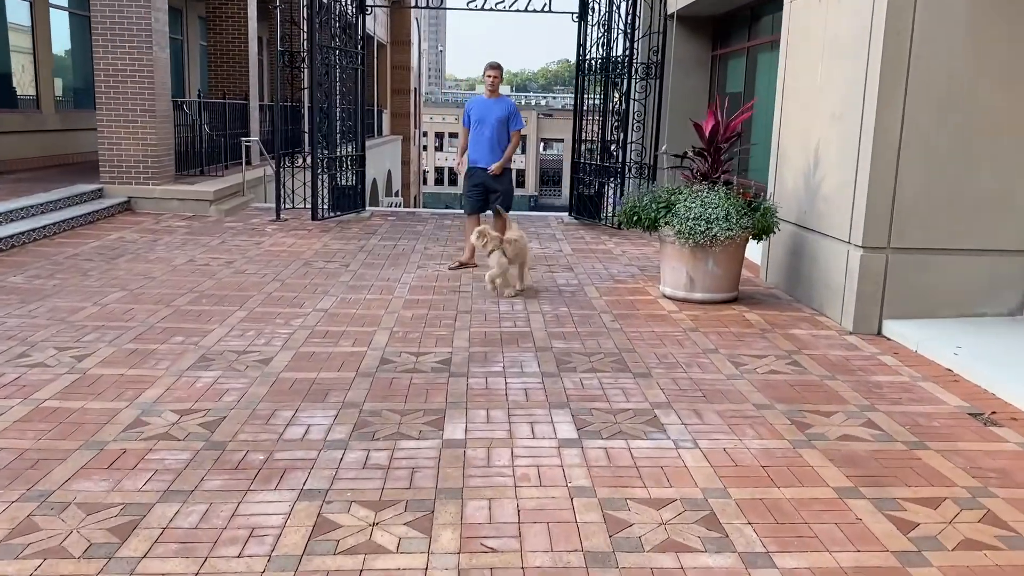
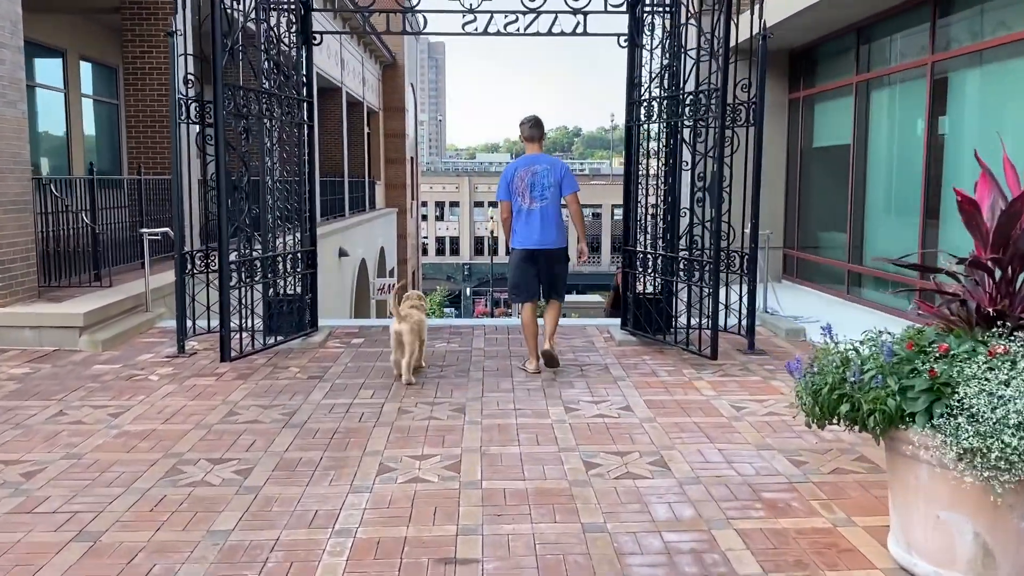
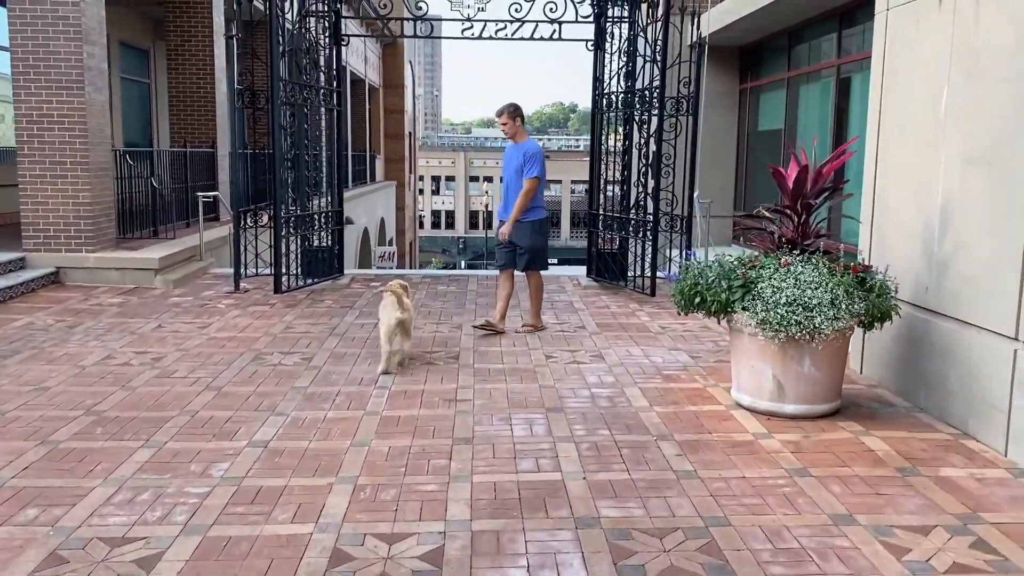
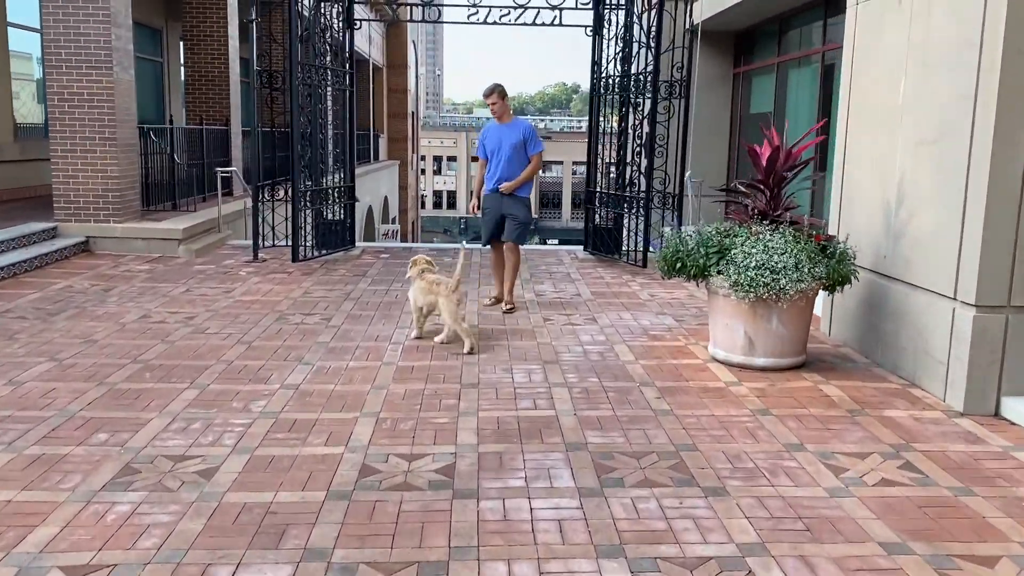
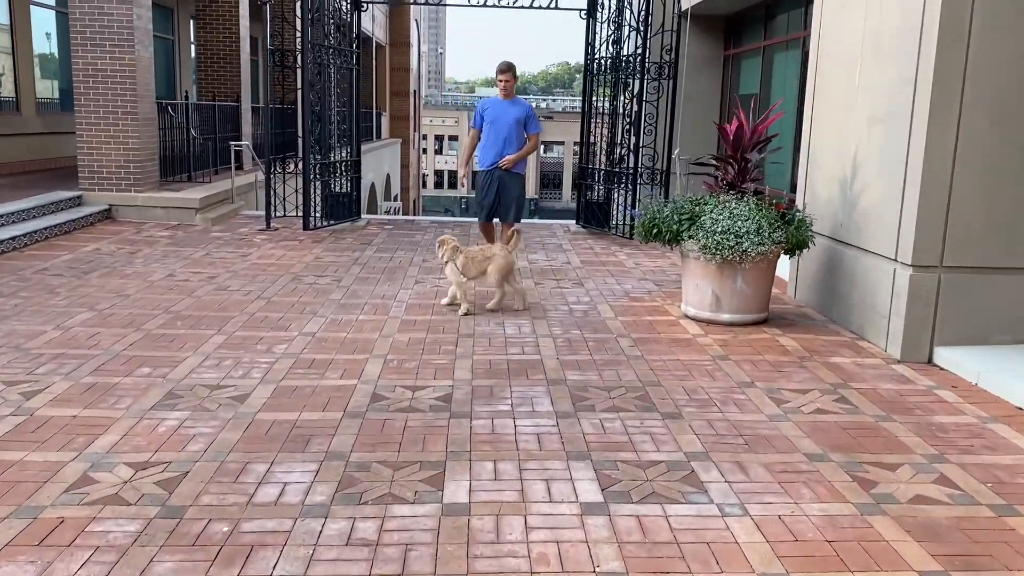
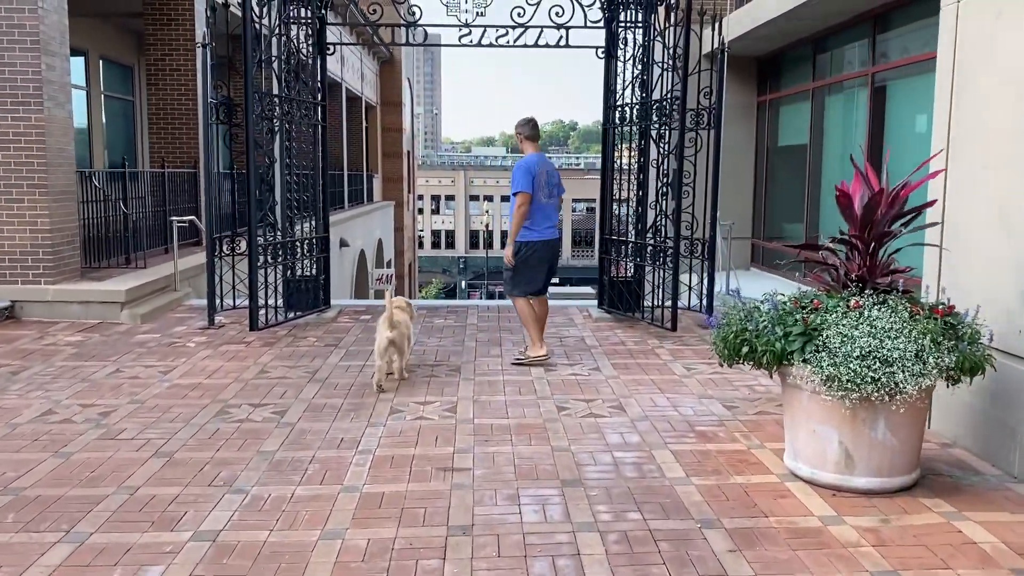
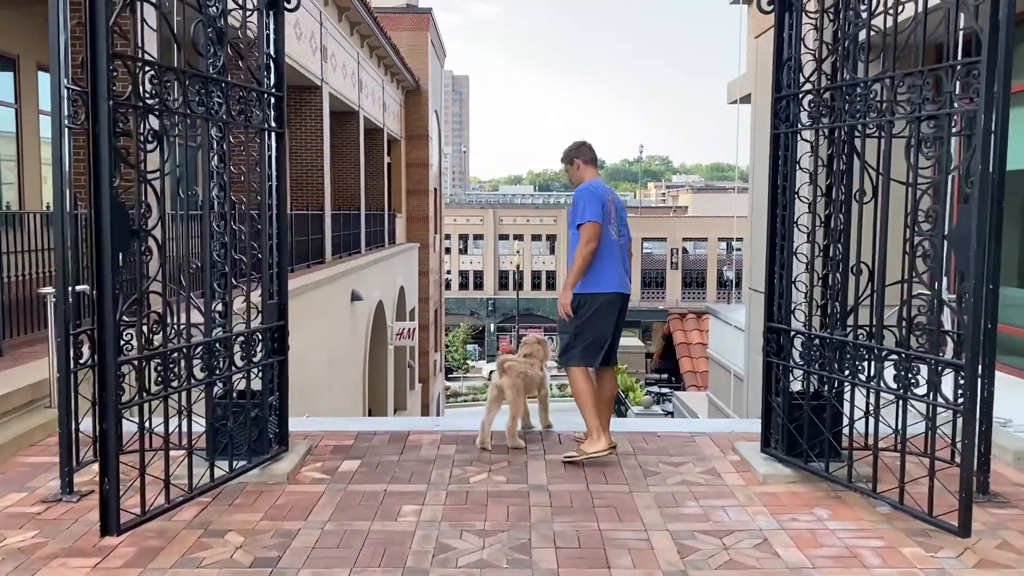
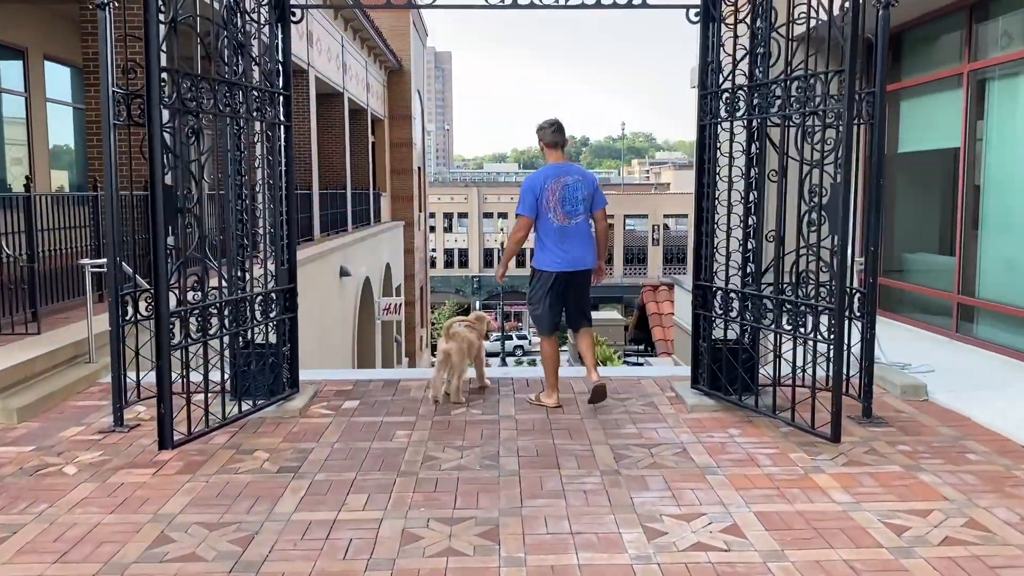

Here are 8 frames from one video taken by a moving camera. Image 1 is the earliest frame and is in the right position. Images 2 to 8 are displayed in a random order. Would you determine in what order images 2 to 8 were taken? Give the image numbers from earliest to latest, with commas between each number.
5, 4, 3, 6, 2, 8, 7
